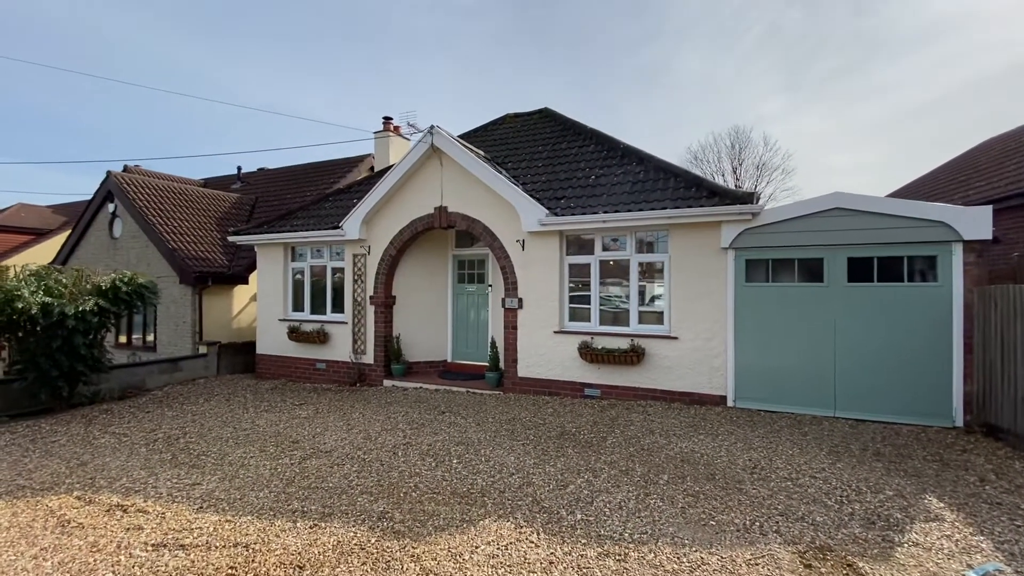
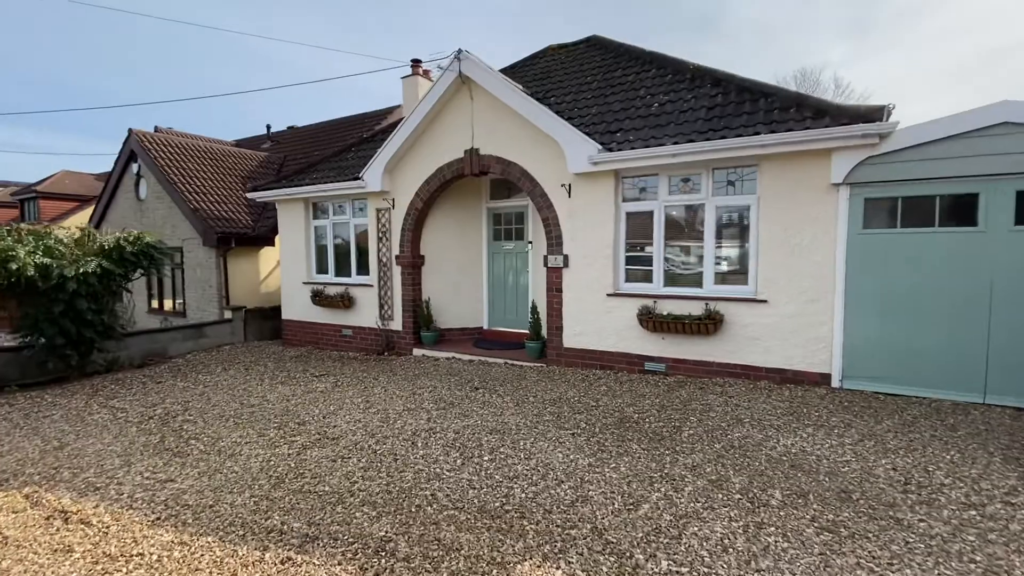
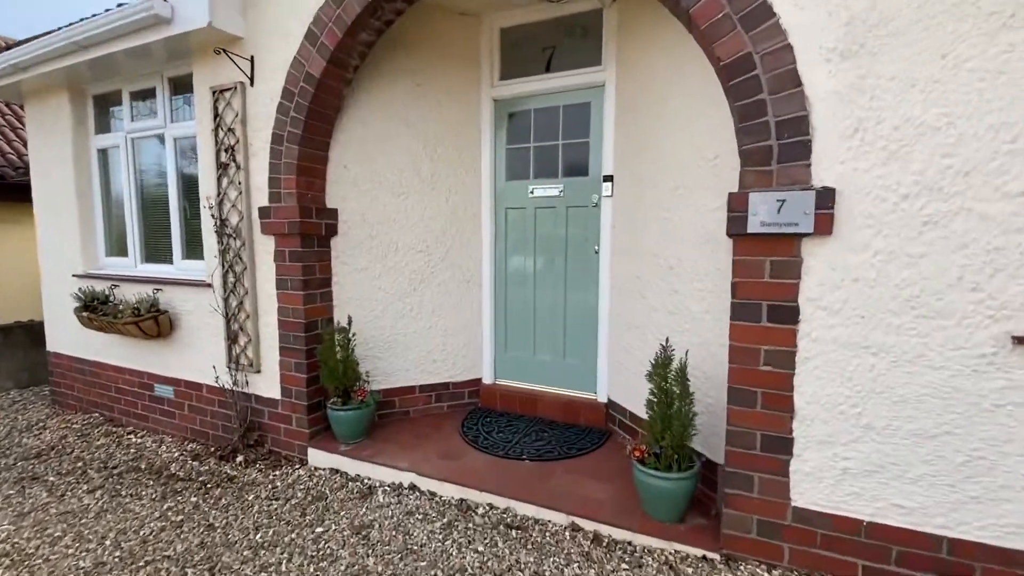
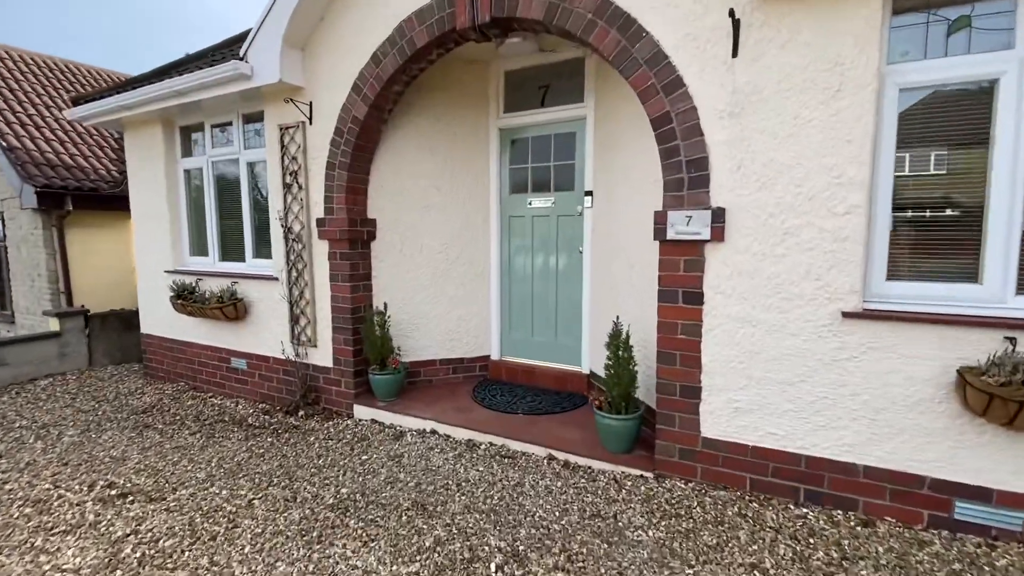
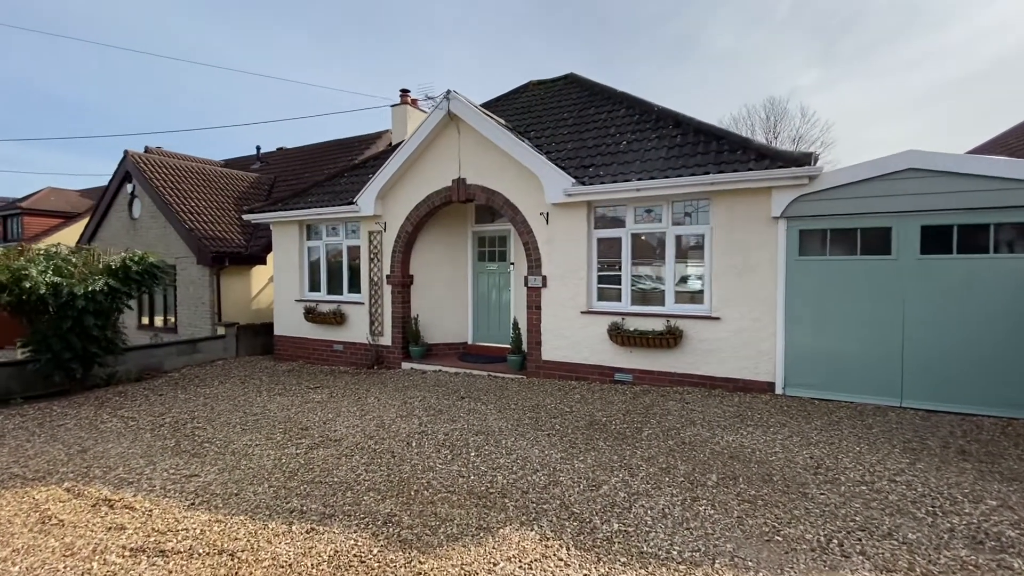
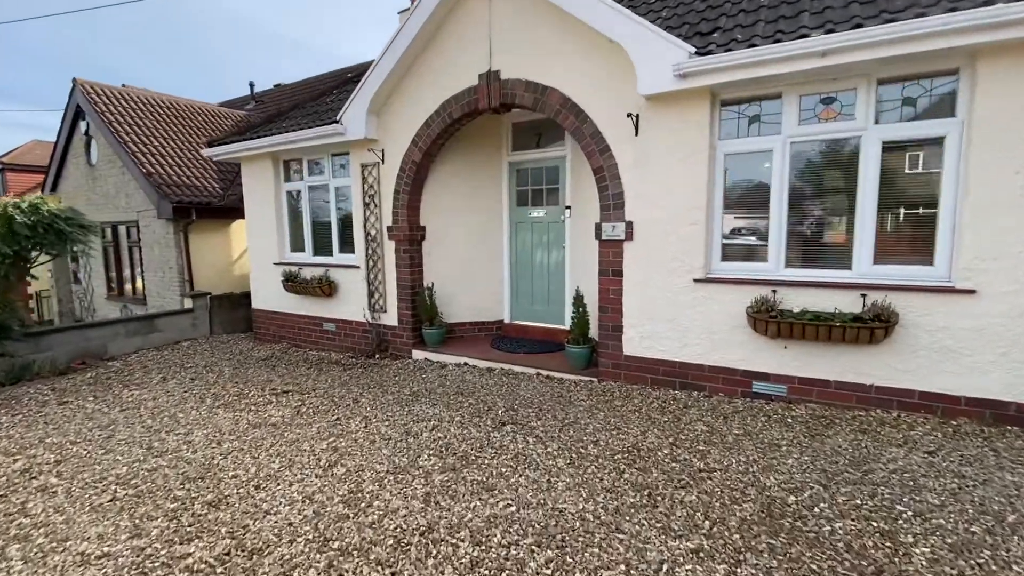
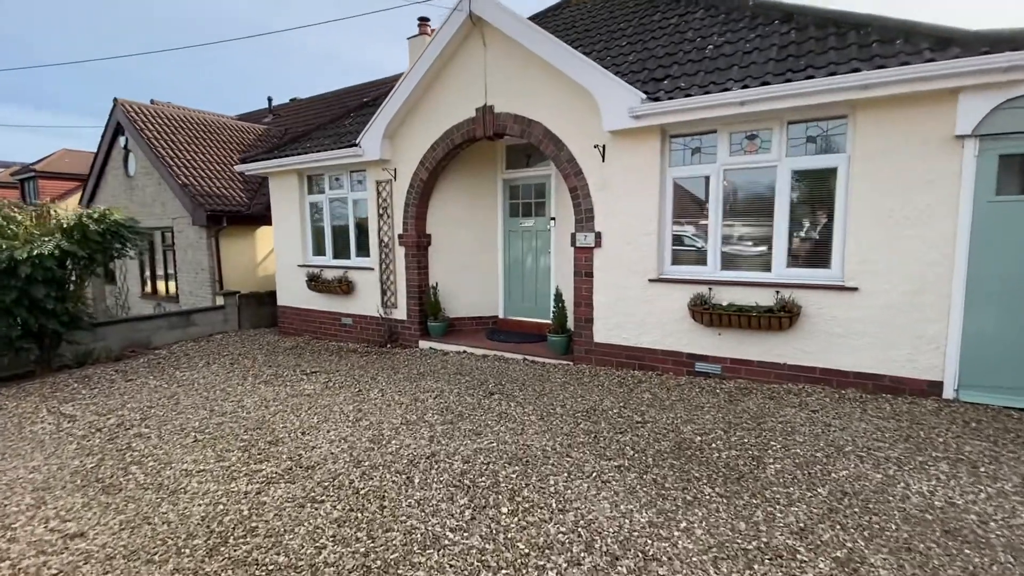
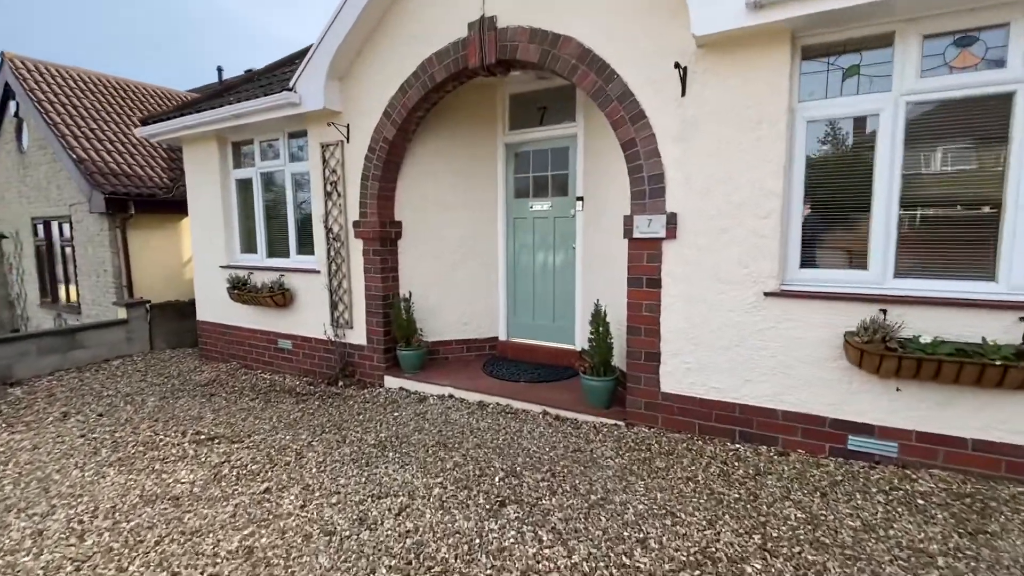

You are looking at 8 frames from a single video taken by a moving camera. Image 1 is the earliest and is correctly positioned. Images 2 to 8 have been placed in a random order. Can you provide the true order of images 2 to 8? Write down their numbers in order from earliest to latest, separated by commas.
5, 2, 7, 6, 8, 4, 3
